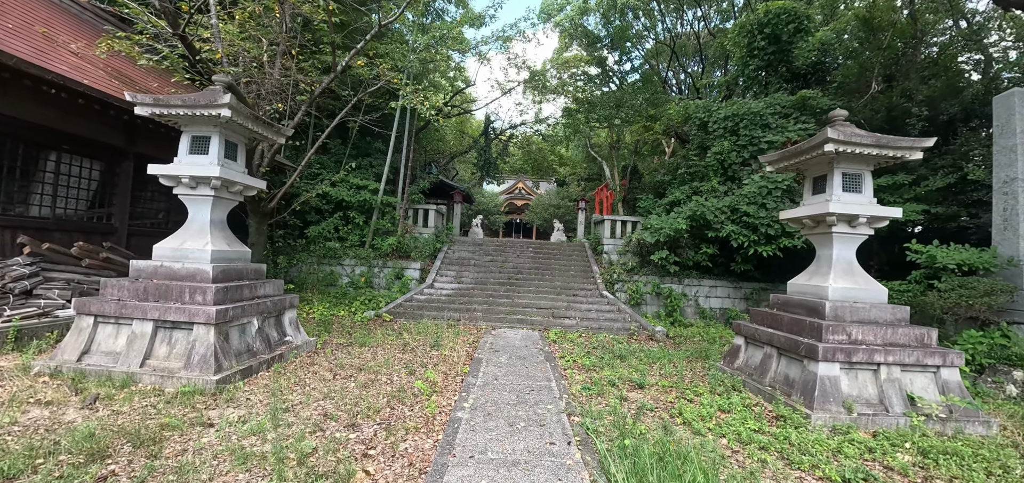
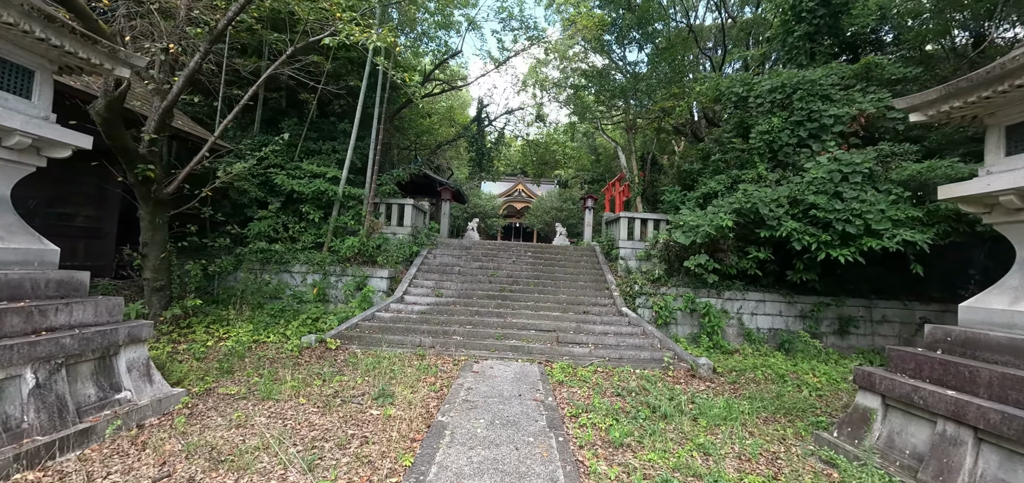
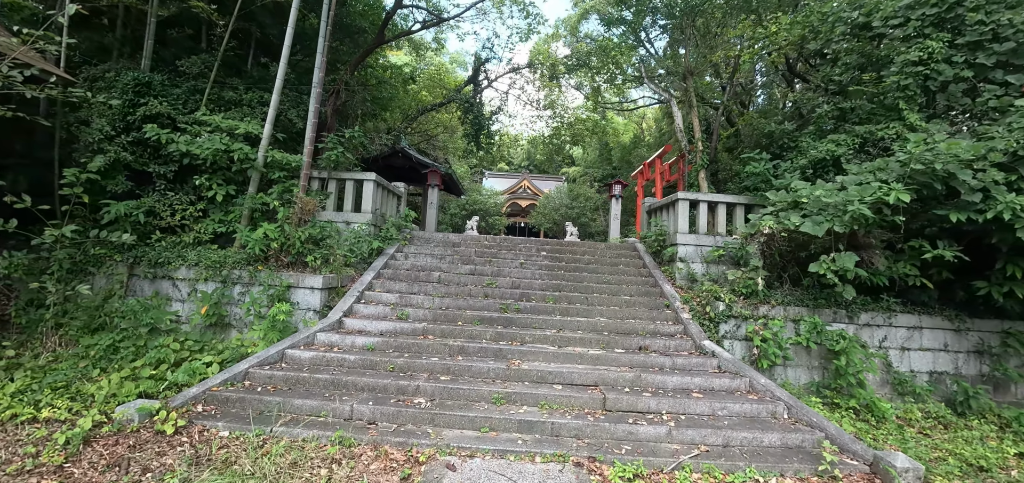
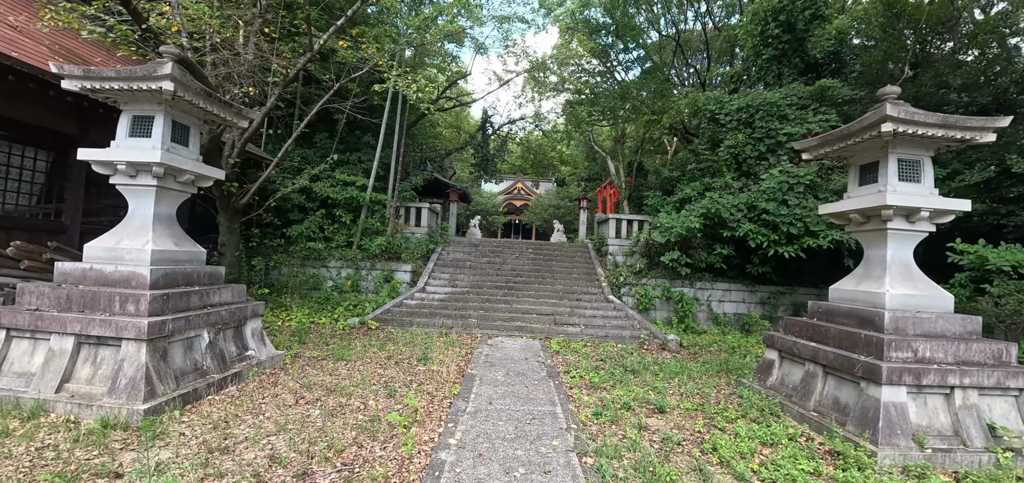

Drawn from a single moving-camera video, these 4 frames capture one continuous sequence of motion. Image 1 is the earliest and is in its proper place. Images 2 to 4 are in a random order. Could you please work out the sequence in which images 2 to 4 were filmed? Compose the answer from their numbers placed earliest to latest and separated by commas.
4, 2, 3
